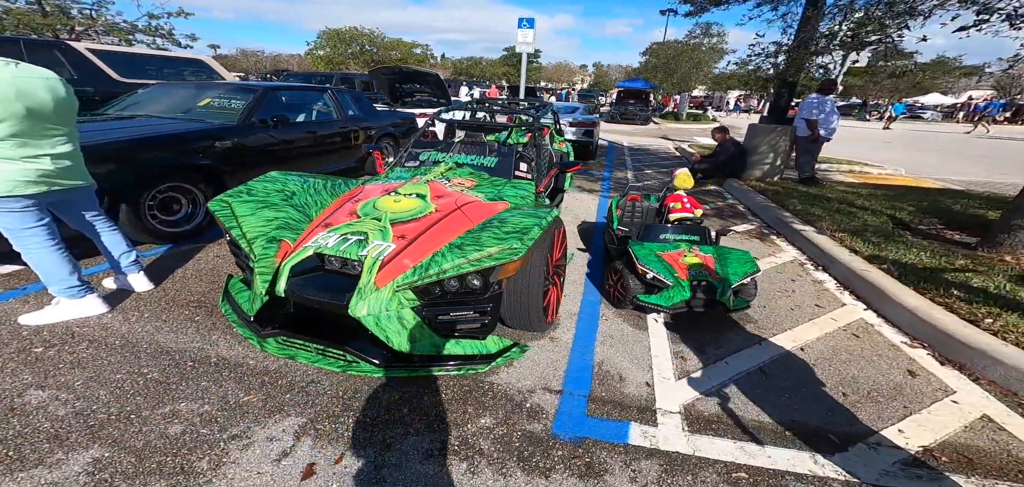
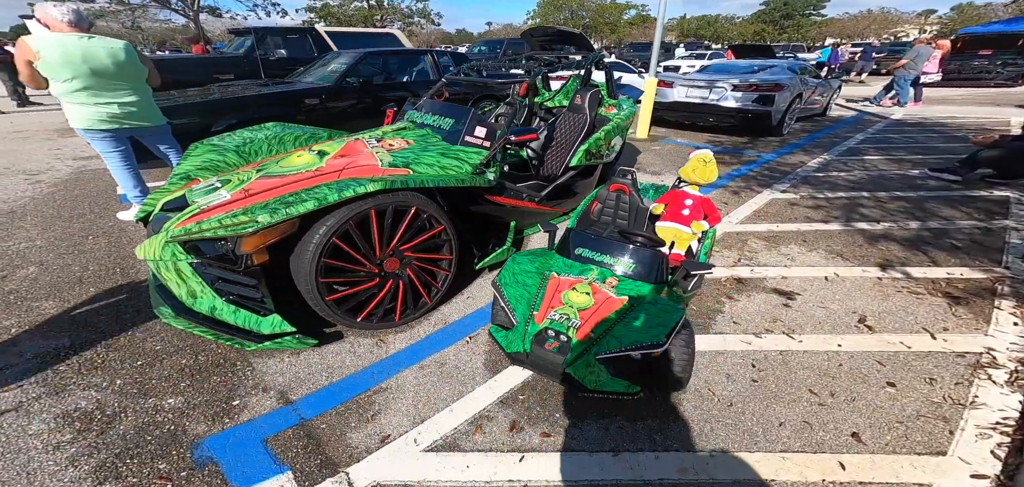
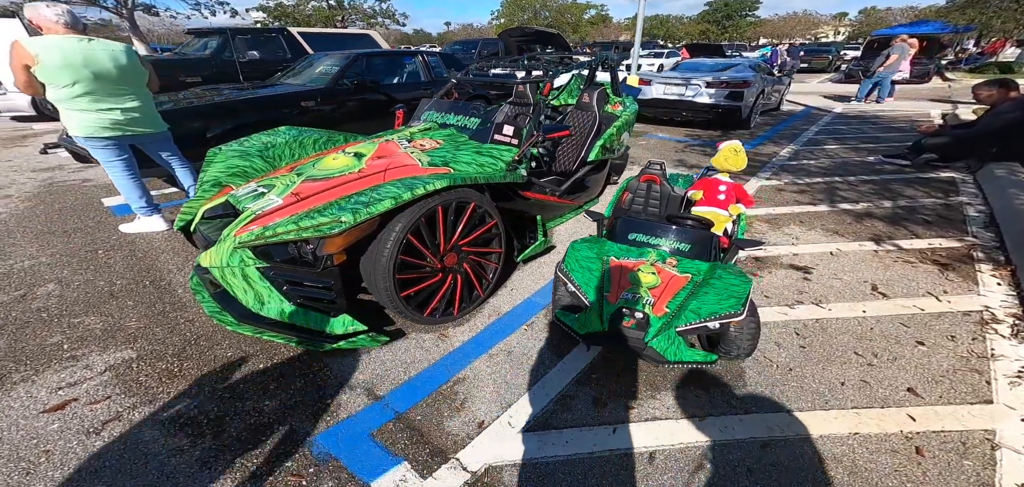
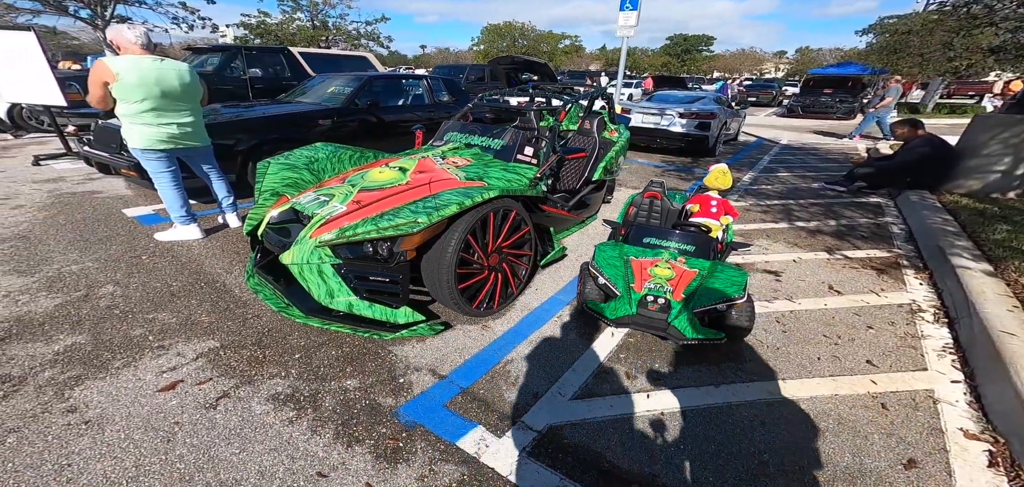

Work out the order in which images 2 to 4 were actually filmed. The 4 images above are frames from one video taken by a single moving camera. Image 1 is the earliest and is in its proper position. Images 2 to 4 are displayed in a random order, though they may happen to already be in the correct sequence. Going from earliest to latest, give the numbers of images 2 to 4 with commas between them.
4, 3, 2
